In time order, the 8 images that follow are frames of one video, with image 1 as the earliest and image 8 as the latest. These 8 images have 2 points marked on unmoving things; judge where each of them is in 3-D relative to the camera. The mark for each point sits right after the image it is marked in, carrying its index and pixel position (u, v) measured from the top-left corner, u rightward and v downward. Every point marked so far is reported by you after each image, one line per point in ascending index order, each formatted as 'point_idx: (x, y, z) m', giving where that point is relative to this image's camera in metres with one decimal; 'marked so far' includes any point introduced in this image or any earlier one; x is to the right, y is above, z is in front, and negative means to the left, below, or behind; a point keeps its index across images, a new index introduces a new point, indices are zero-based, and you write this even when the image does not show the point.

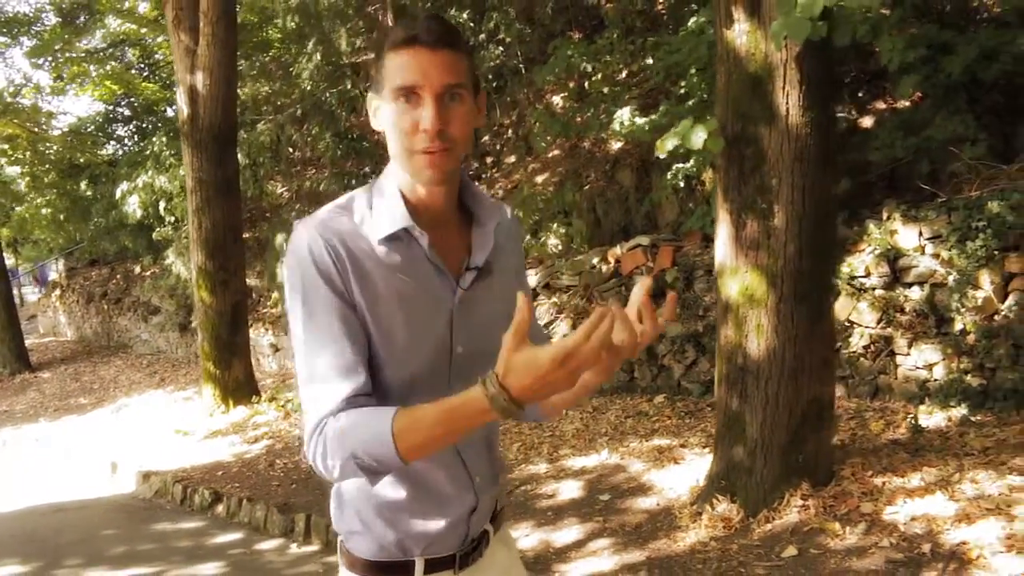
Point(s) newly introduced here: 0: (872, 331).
0: (+2.4, -0.3, +6.7) m
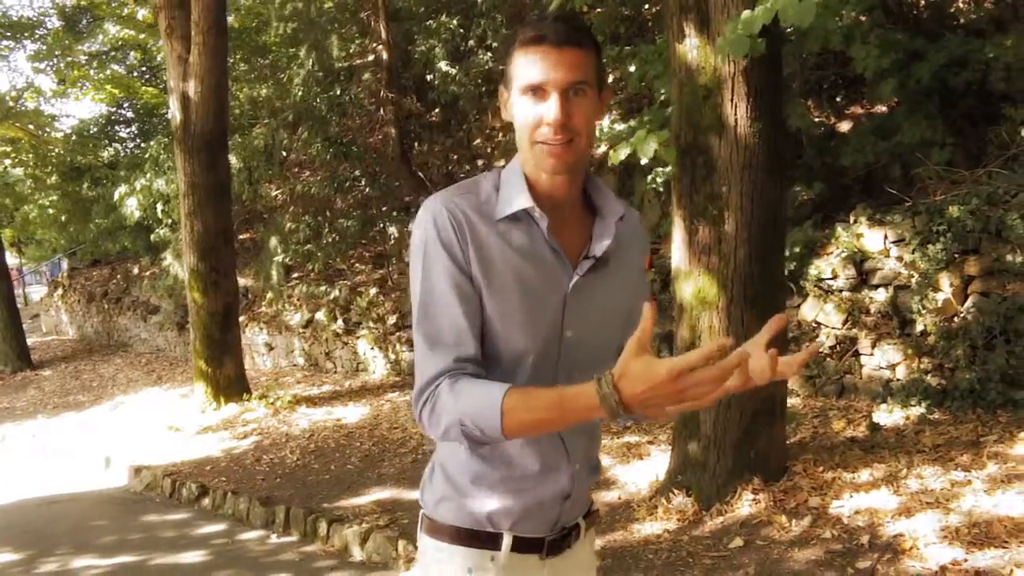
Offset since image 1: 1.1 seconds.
0: (+2.2, -0.3, +6.9) m
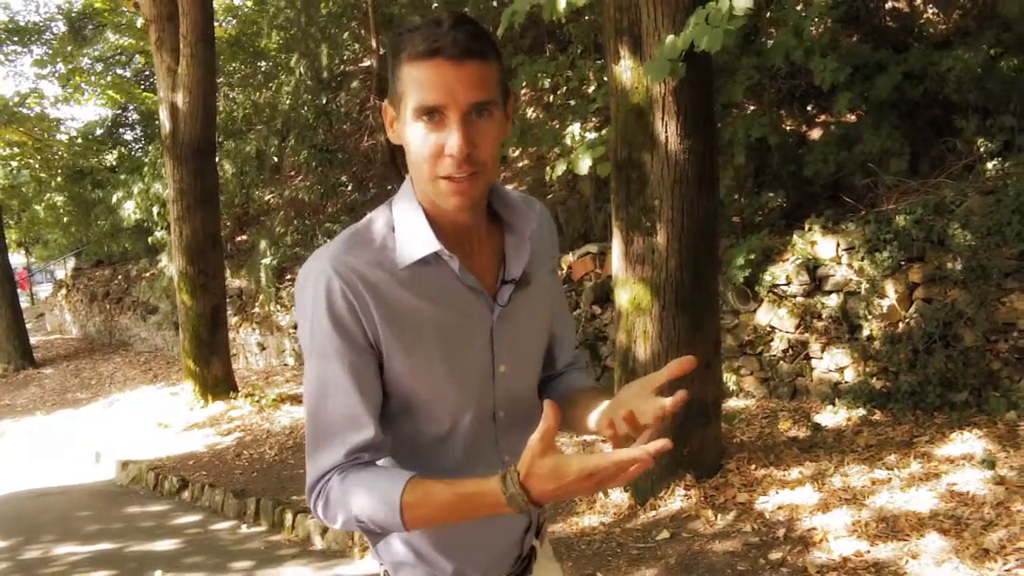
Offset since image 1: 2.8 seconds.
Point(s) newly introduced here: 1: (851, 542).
0: (+2.0, -0.3, +7.1) m
1: (+1.5, -1.1, +4.4) m
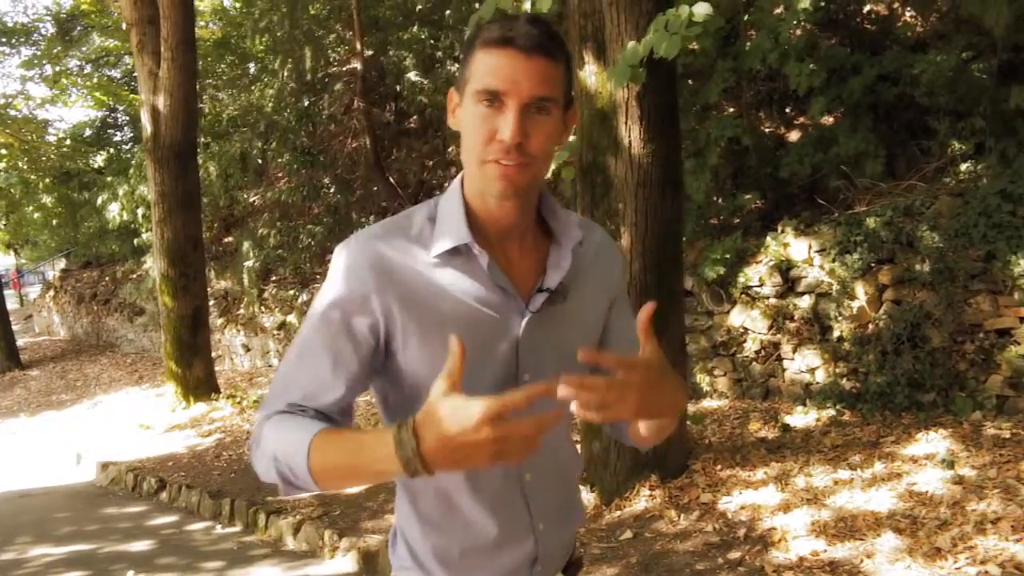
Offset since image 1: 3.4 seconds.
0: (+1.8, -0.3, +7.2) m
1: (+1.3, -1.1, +4.5) m
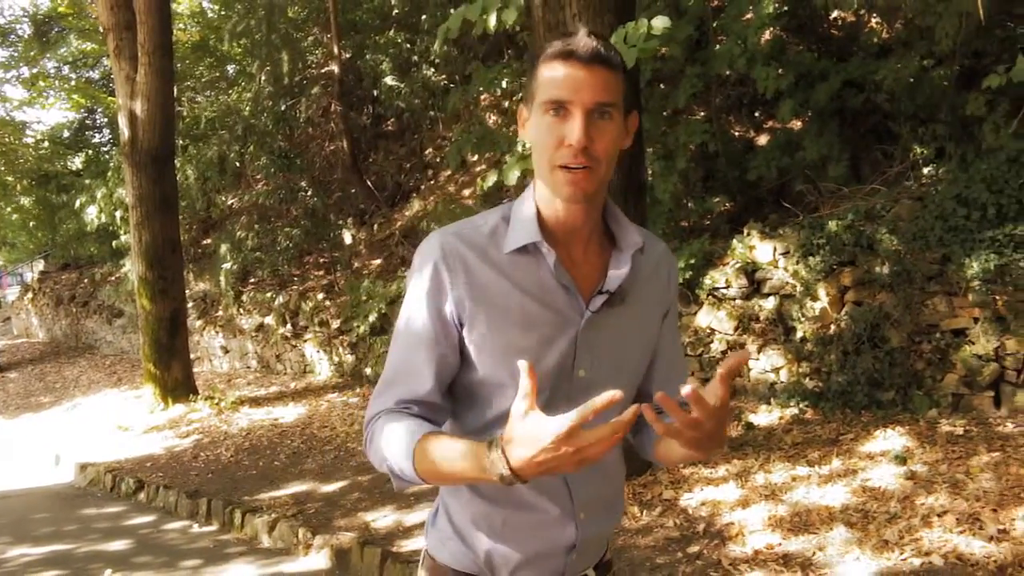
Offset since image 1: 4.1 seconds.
0: (+1.6, -0.4, +7.4) m
1: (+1.2, -1.1, +4.7) m
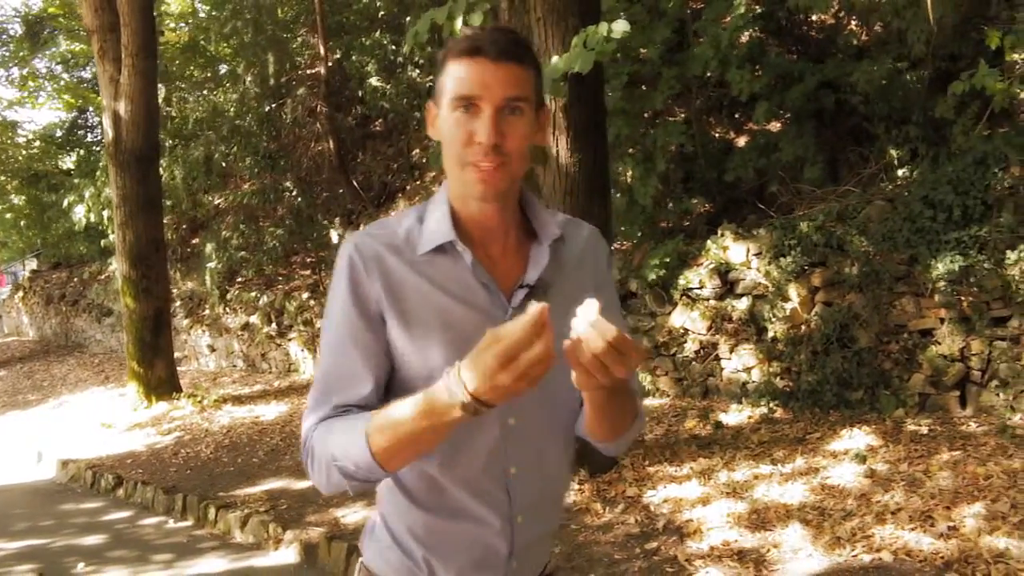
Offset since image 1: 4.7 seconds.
0: (+1.4, -0.4, +7.5) m
1: (+1.0, -1.1, +4.7) m
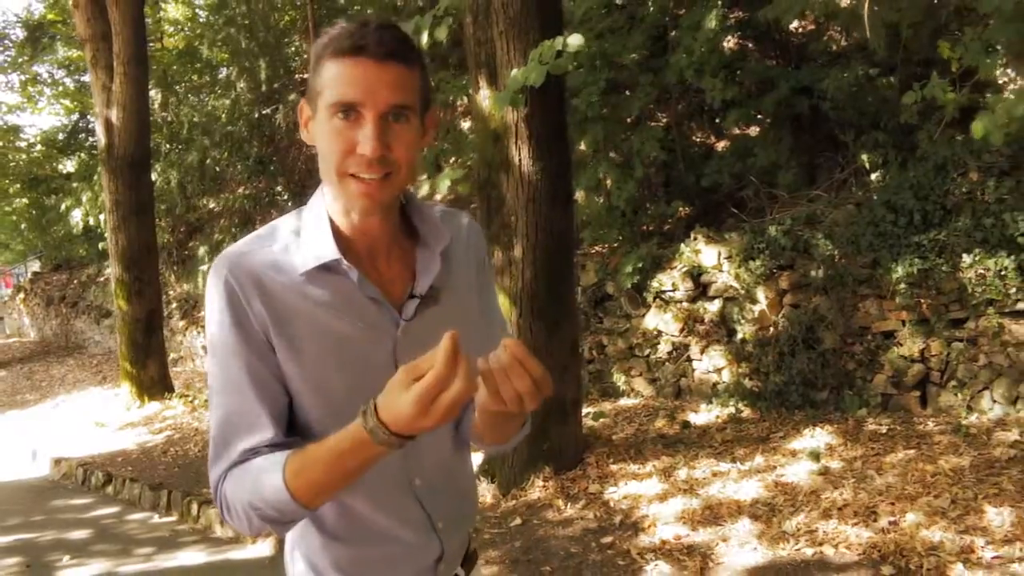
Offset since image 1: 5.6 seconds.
0: (+1.2, -0.4, +7.6) m
1: (+0.8, -1.2, +4.9) m
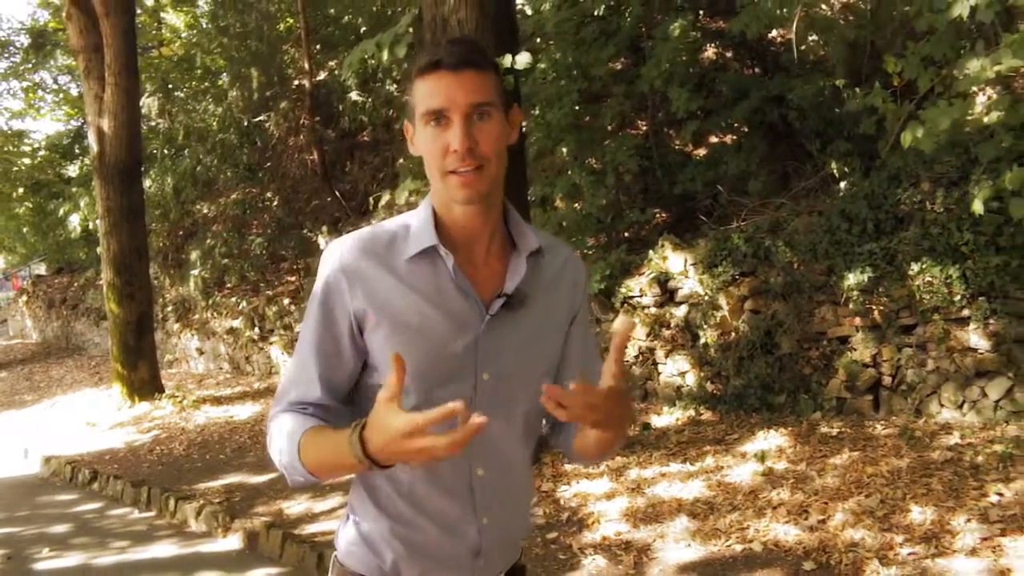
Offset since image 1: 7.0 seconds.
0: (+1.0, -0.4, +7.8) m
1: (+0.5, -1.2, +5.1) m
